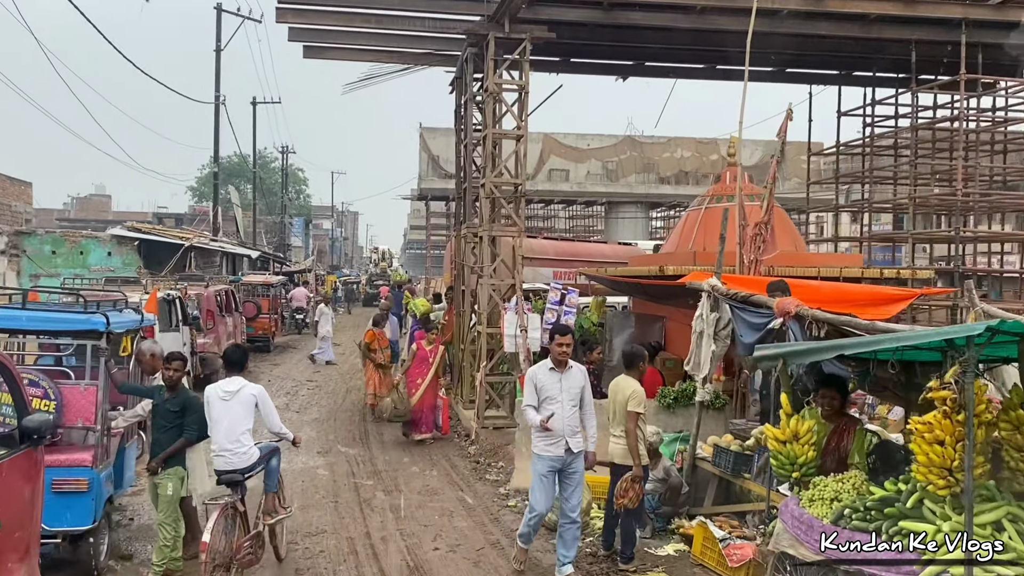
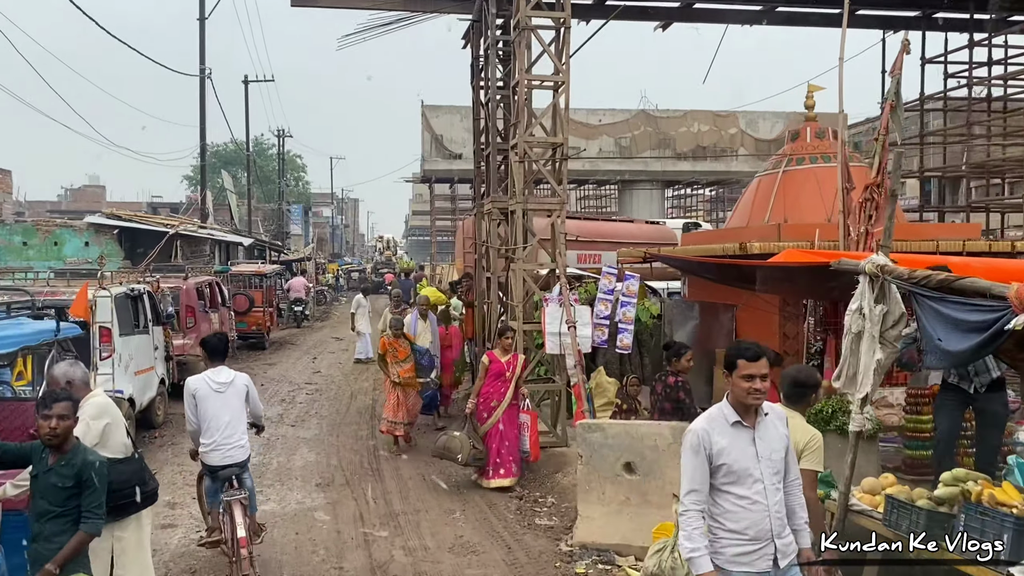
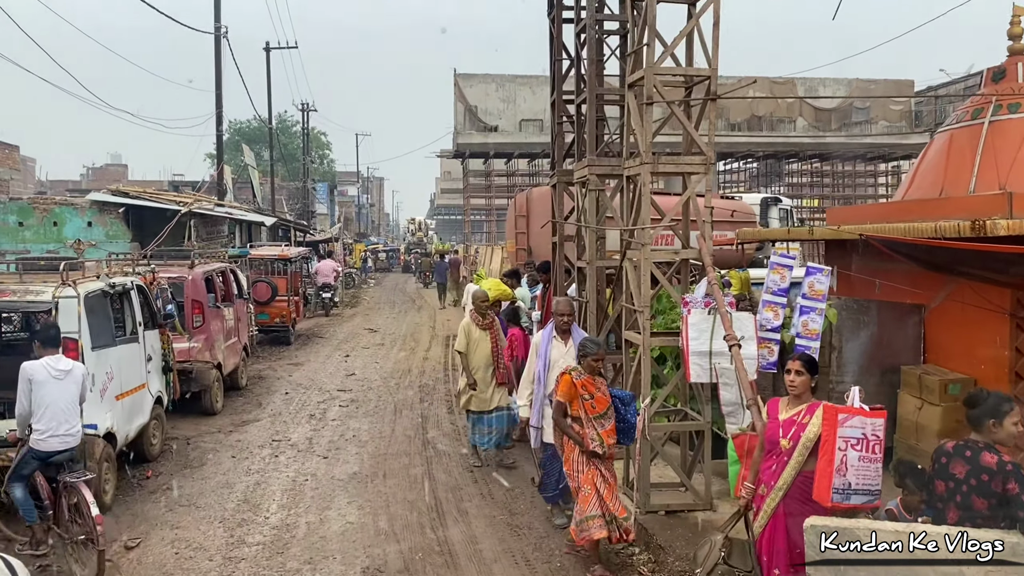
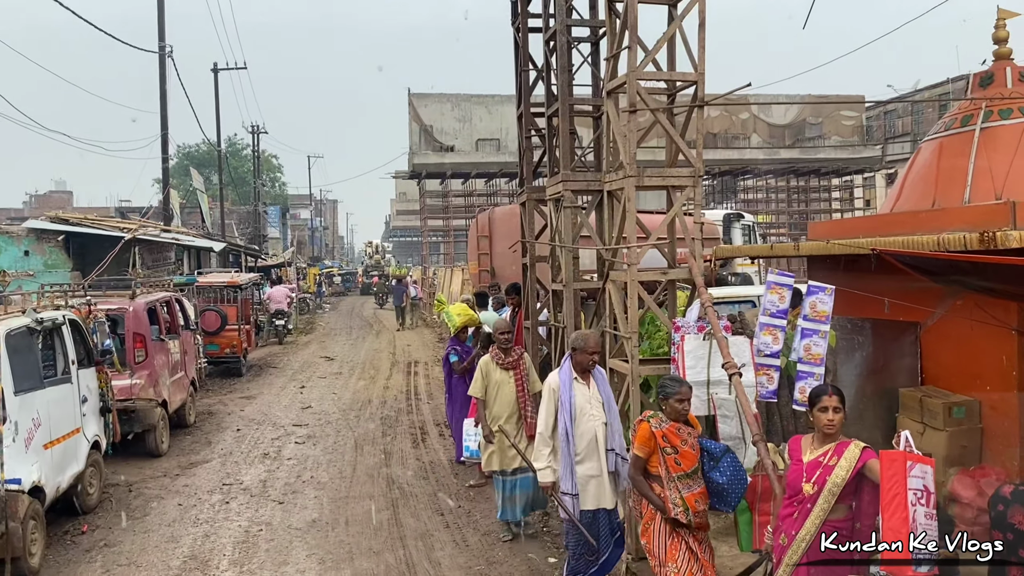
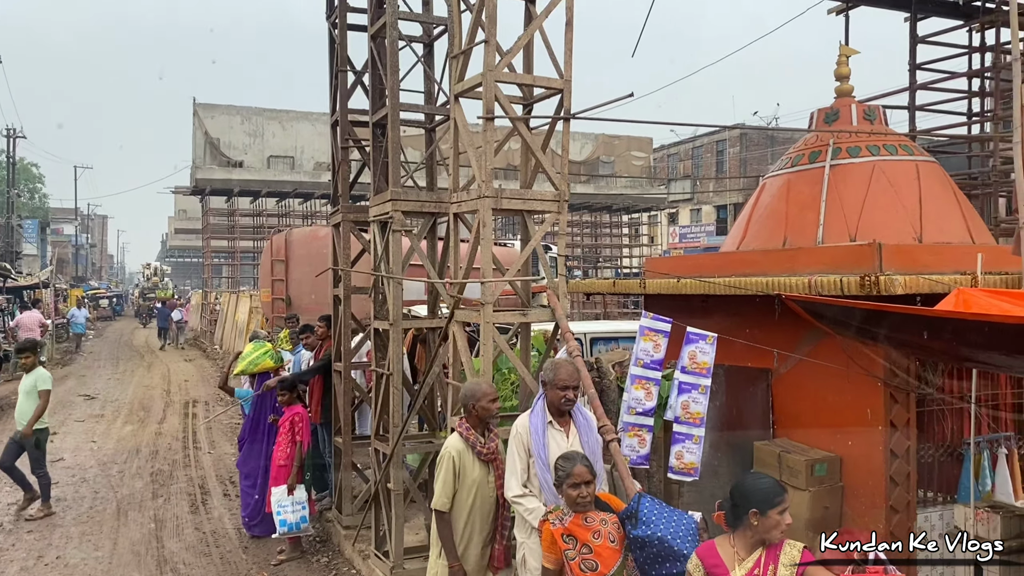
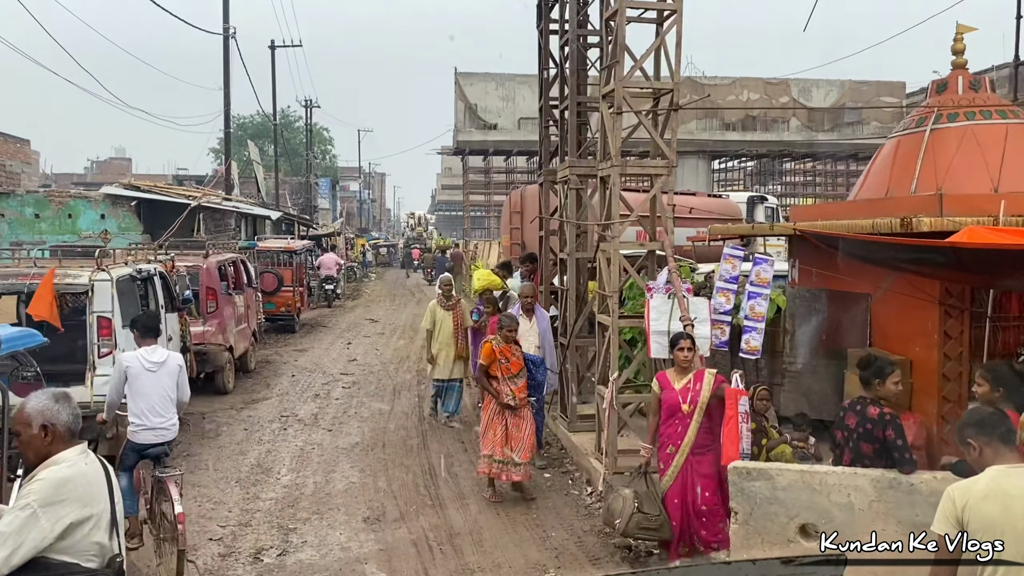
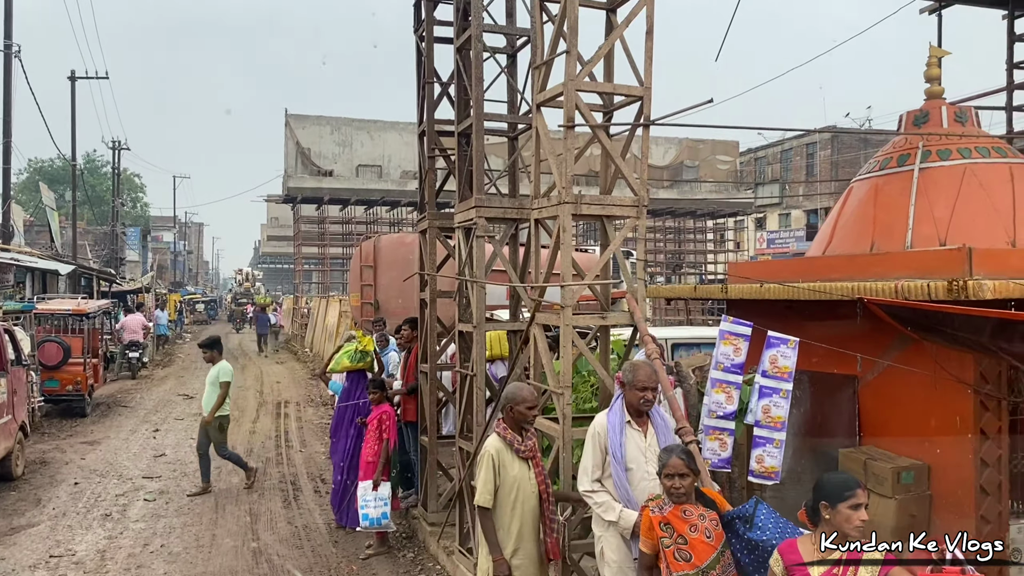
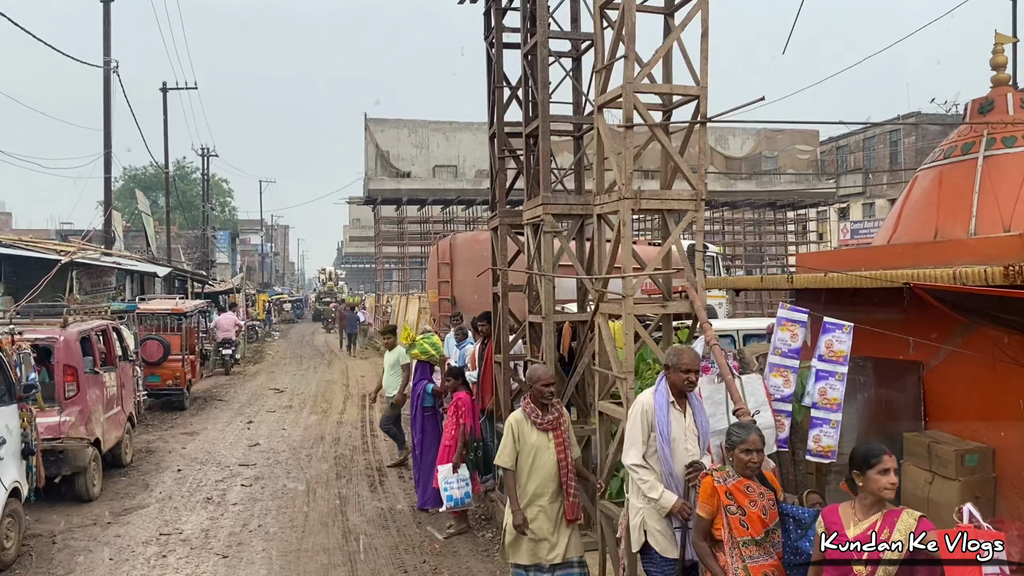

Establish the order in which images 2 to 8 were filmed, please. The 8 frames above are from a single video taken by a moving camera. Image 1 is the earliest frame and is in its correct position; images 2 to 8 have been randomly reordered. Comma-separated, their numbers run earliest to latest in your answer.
2, 6, 3, 4, 8, 7, 5
